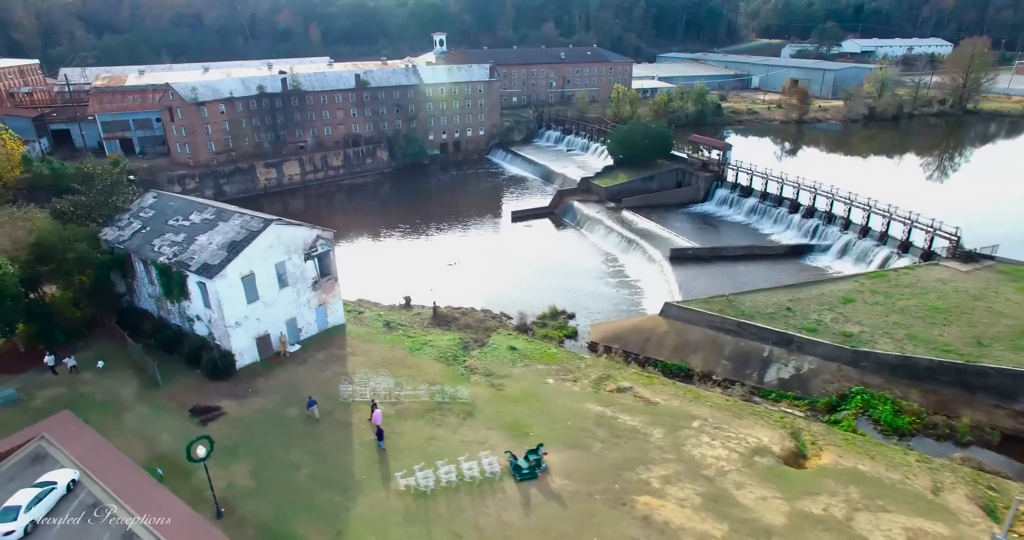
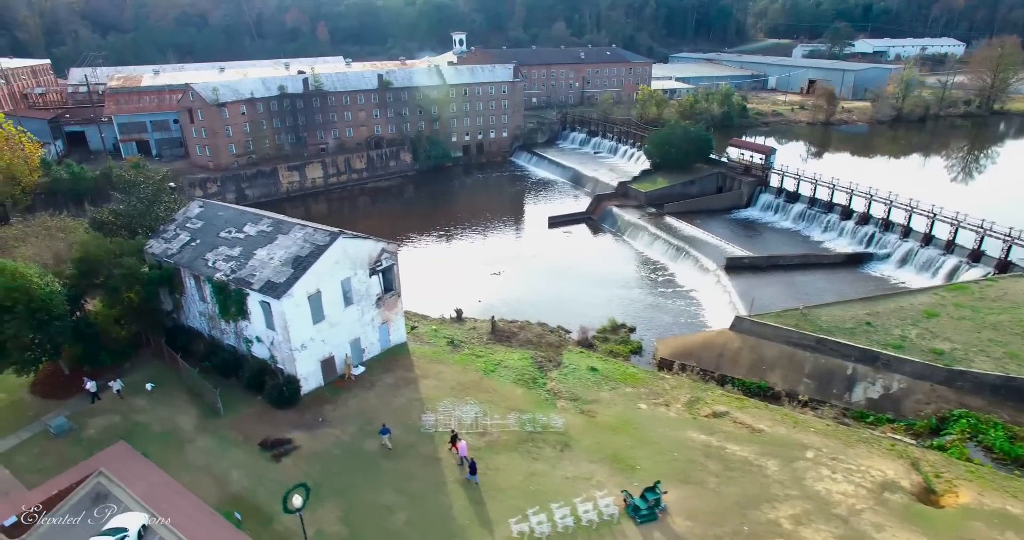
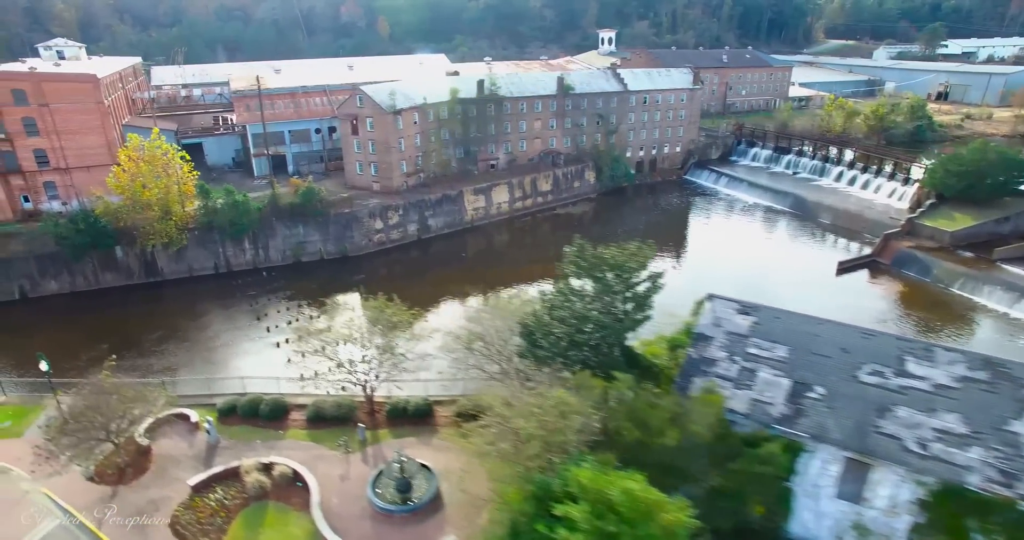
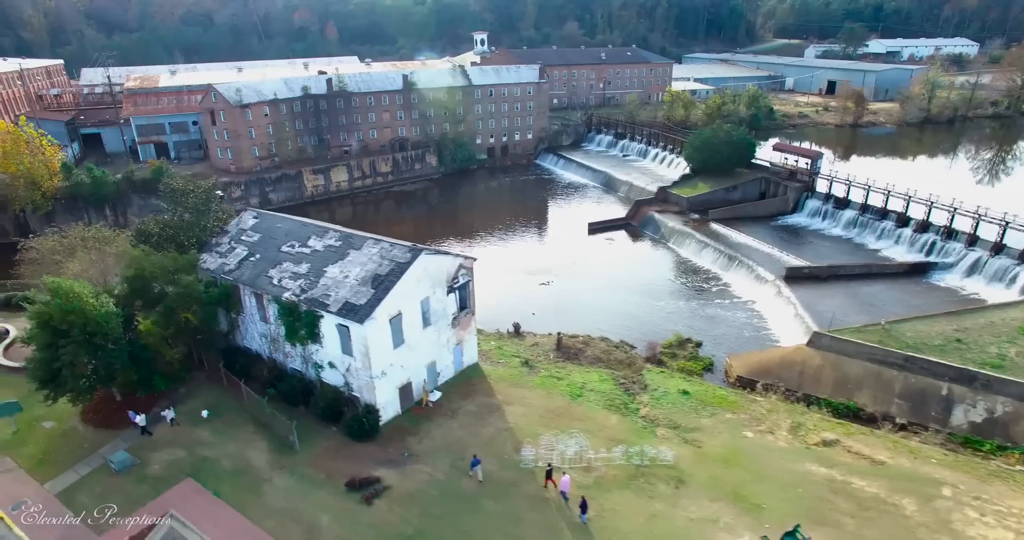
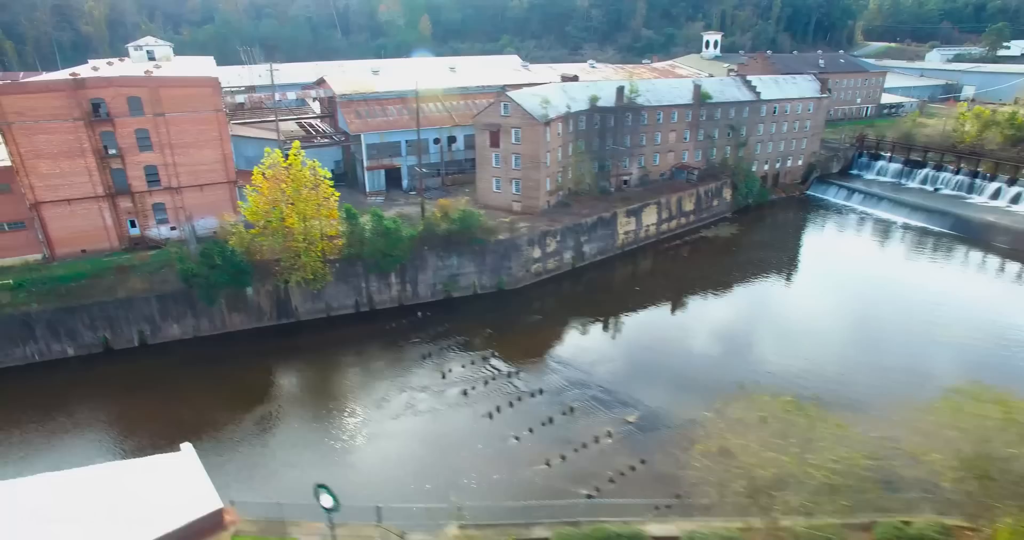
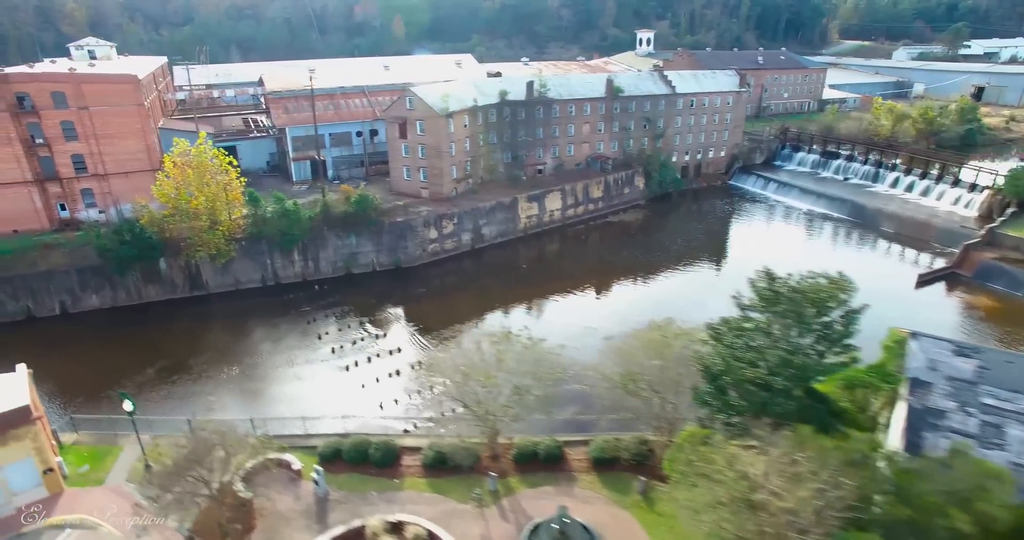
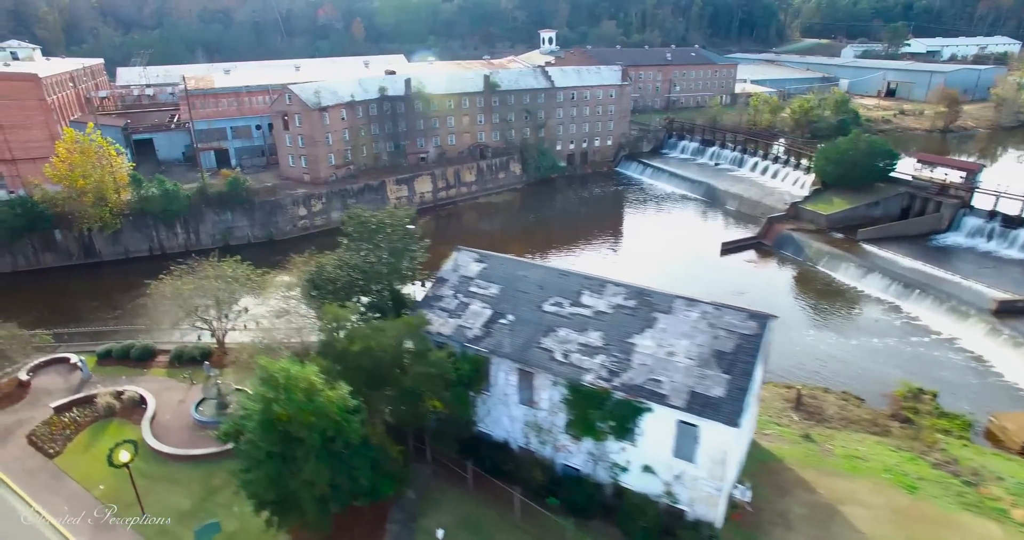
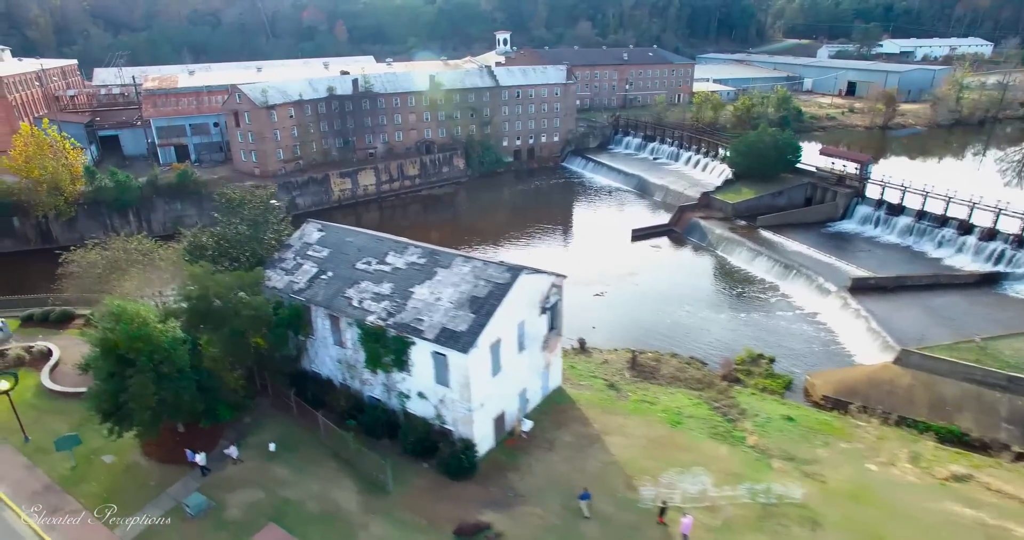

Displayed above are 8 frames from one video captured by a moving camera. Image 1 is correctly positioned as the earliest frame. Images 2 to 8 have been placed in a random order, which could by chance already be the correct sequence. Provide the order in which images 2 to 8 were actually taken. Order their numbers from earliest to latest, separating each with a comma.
2, 4, 8, 7, 3, 6, 5
